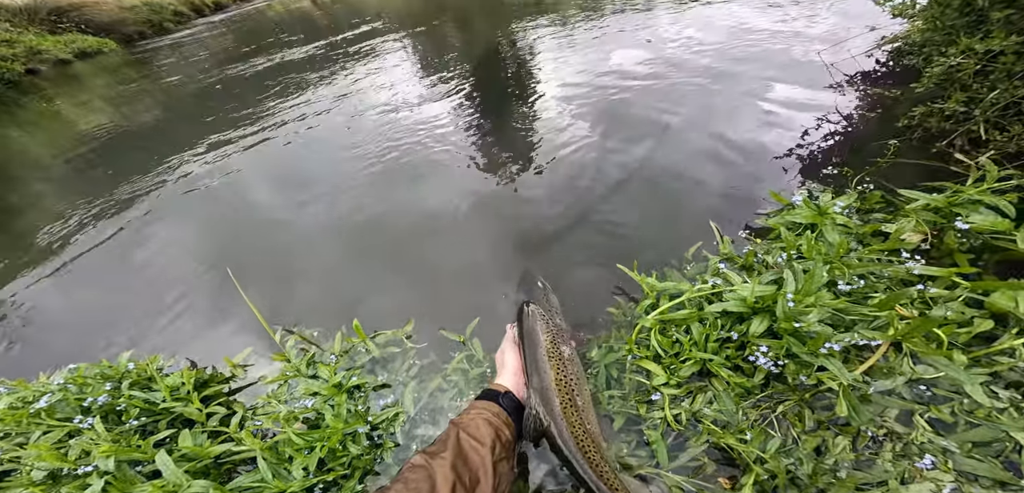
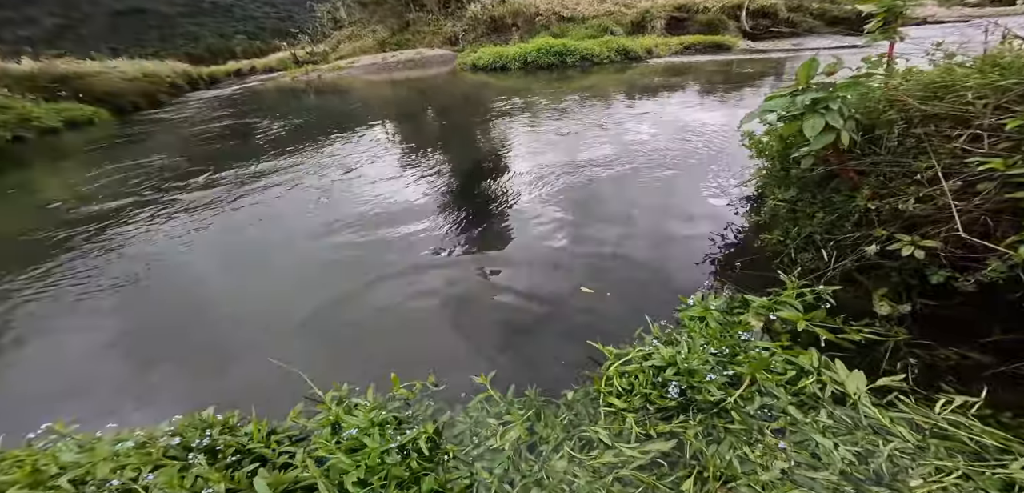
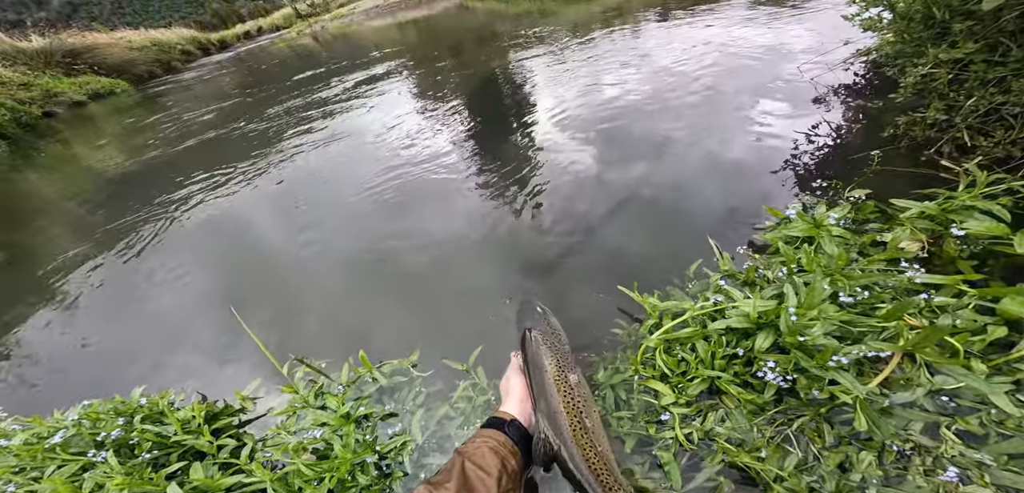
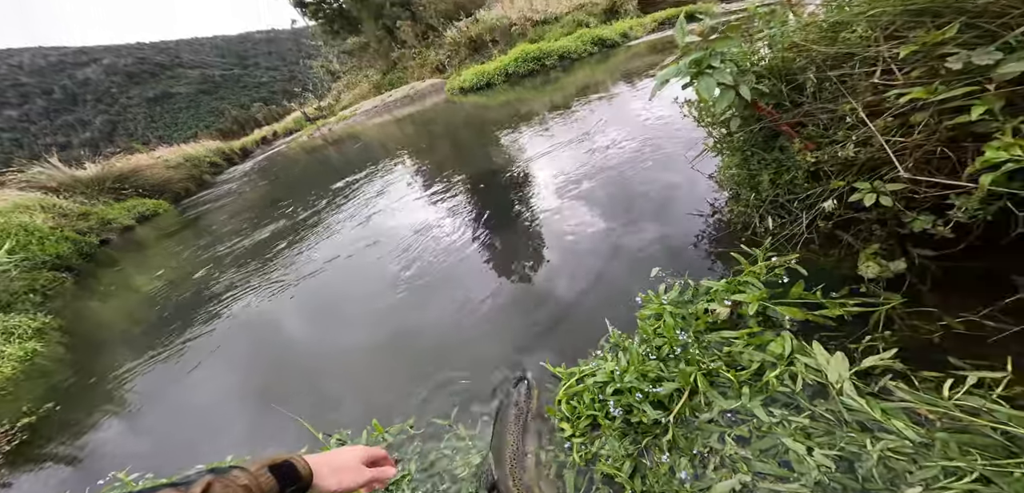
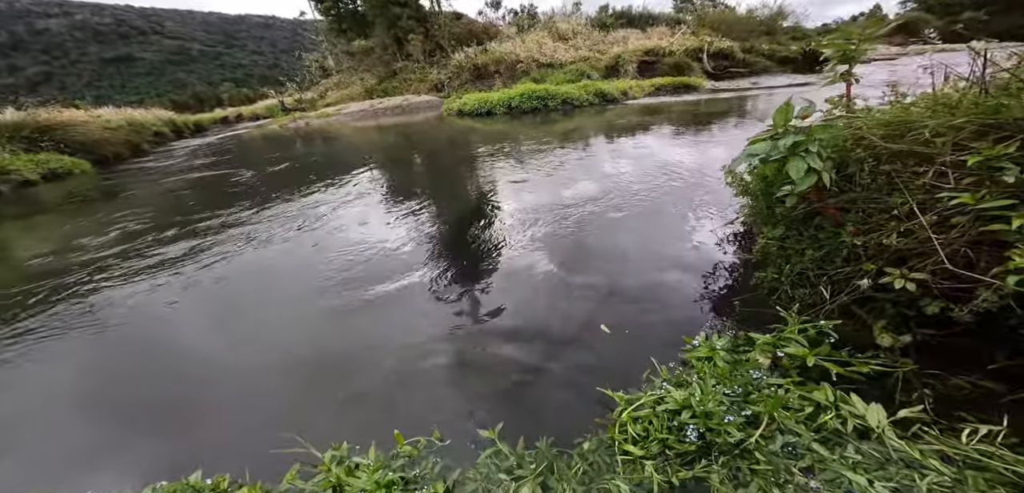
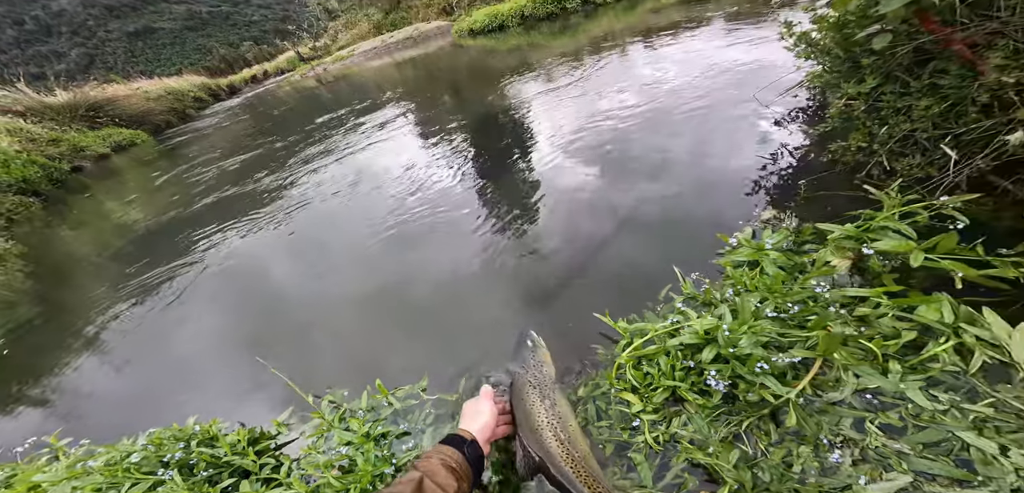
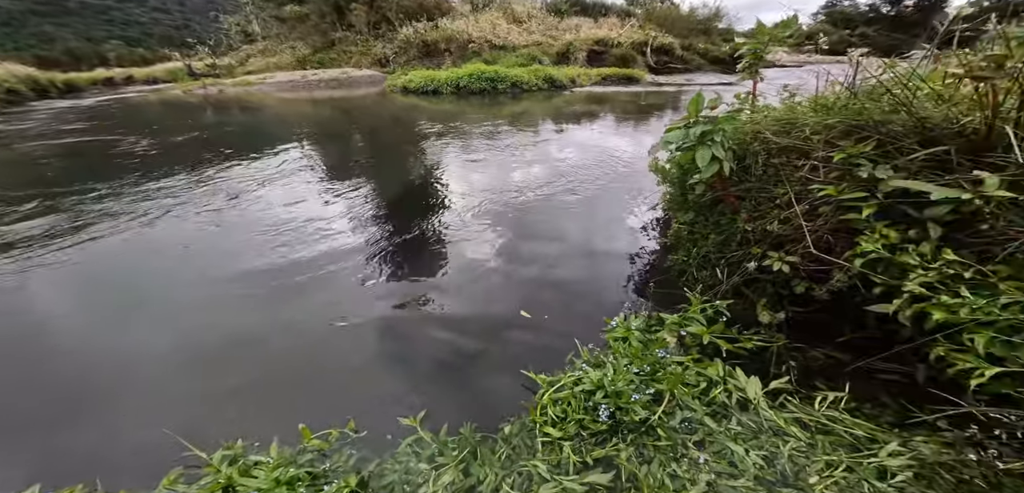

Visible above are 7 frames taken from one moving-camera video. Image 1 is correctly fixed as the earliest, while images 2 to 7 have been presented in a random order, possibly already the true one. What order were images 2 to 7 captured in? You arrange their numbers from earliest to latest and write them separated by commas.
3, 6, 4, 5, 7, 2
